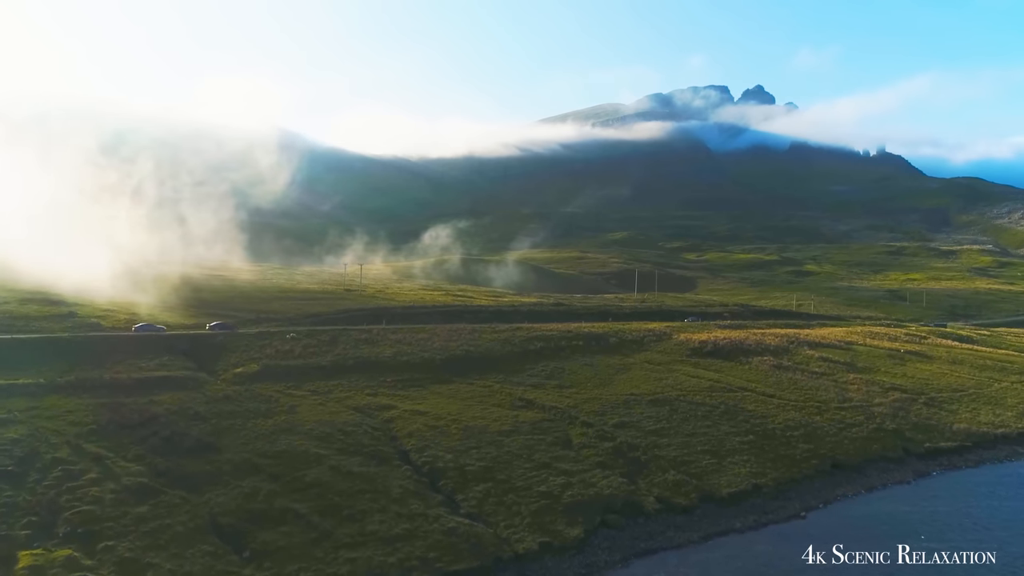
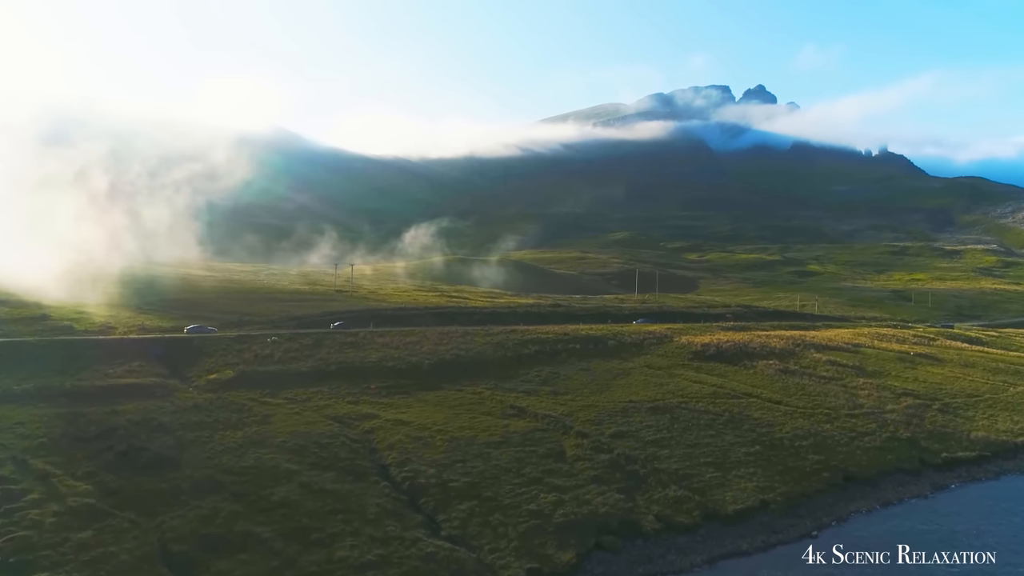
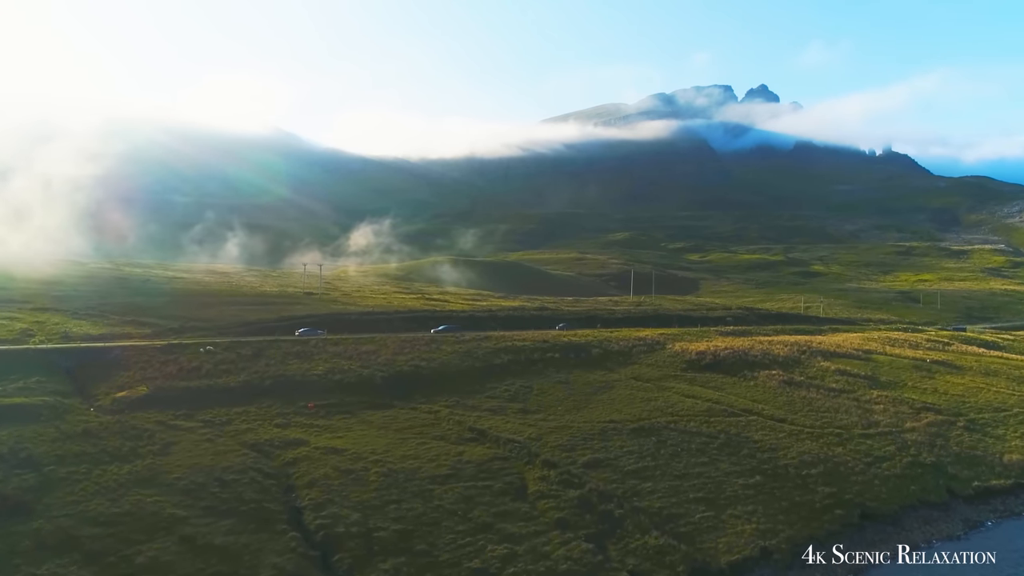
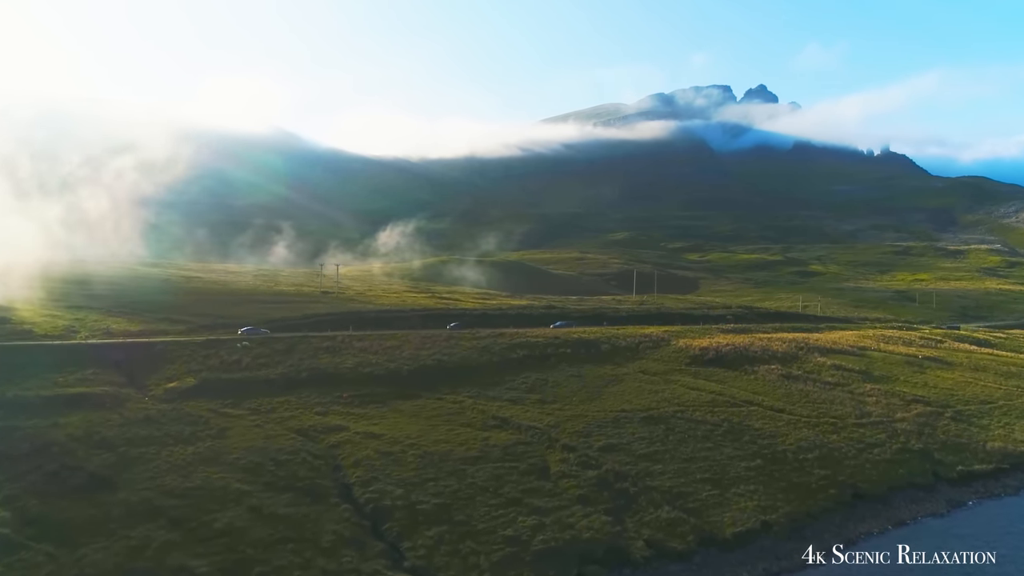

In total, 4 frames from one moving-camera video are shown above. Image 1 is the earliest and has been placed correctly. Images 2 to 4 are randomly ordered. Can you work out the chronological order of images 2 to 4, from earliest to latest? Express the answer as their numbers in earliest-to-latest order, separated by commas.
2, 4, 3
